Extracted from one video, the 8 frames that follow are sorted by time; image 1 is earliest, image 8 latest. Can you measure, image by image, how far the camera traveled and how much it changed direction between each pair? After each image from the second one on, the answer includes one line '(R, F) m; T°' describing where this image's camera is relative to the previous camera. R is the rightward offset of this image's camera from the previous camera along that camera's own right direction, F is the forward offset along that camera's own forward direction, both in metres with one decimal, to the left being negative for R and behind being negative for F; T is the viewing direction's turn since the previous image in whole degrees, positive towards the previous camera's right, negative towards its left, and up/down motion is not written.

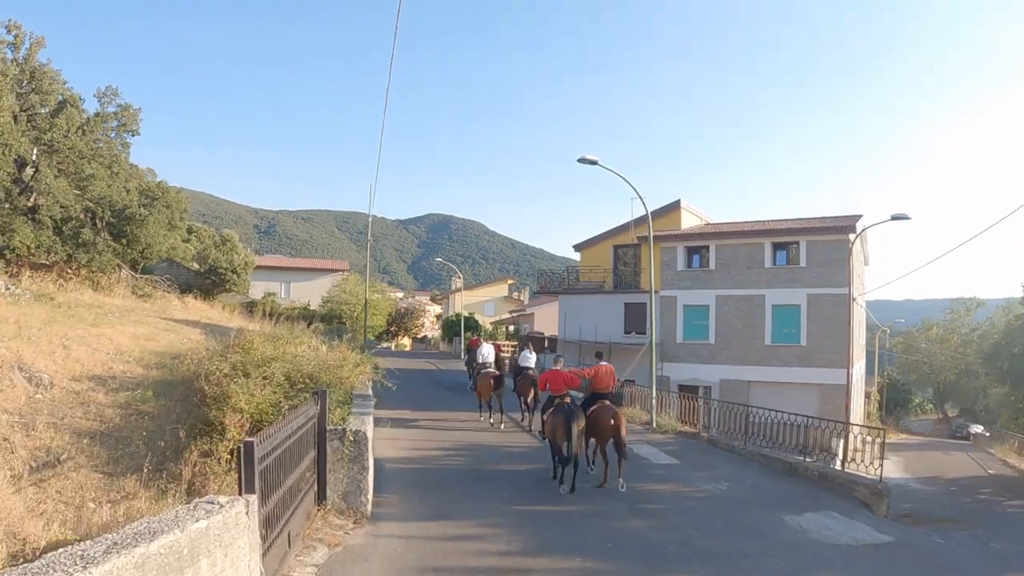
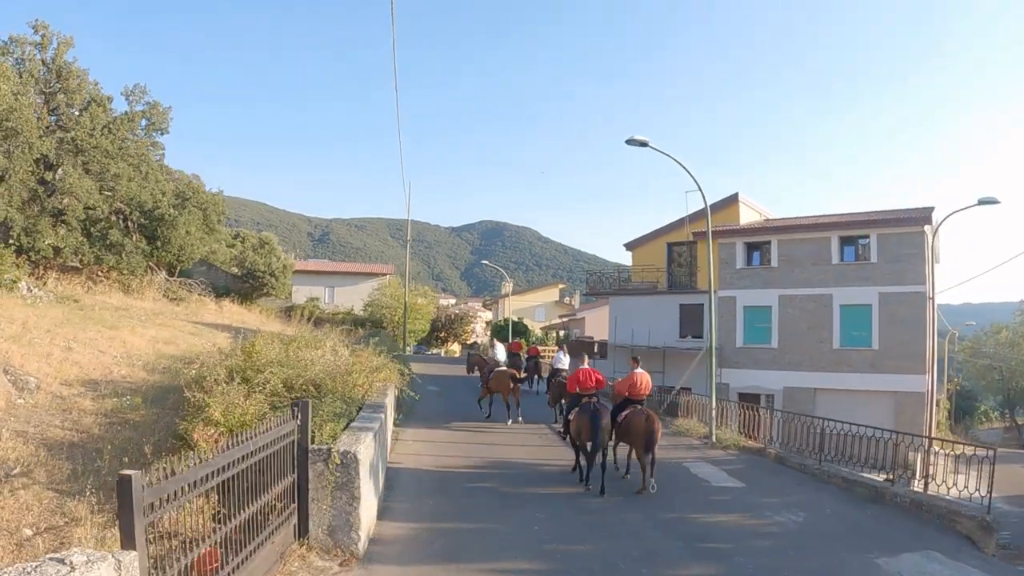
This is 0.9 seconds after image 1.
(+0.4, +2.4) m; -4°
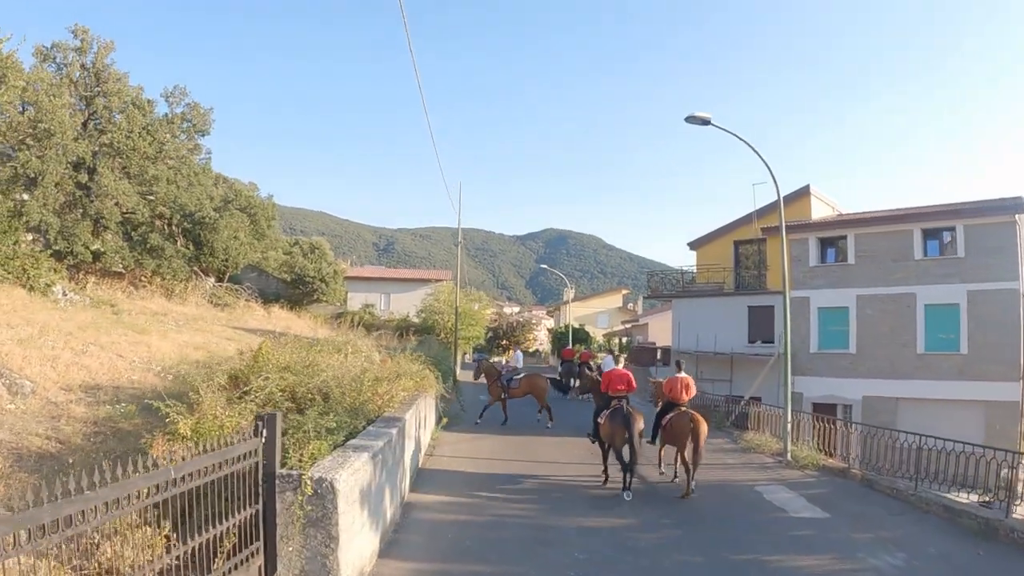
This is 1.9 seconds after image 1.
(+0.5, +2.2) m; -5°
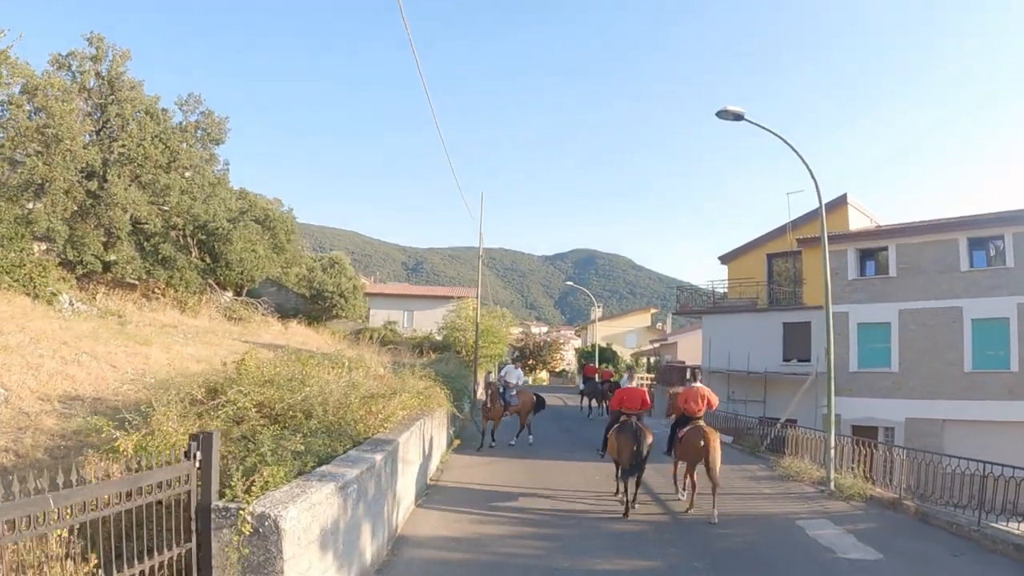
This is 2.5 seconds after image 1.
(+0.3, +1.4) m; -2°
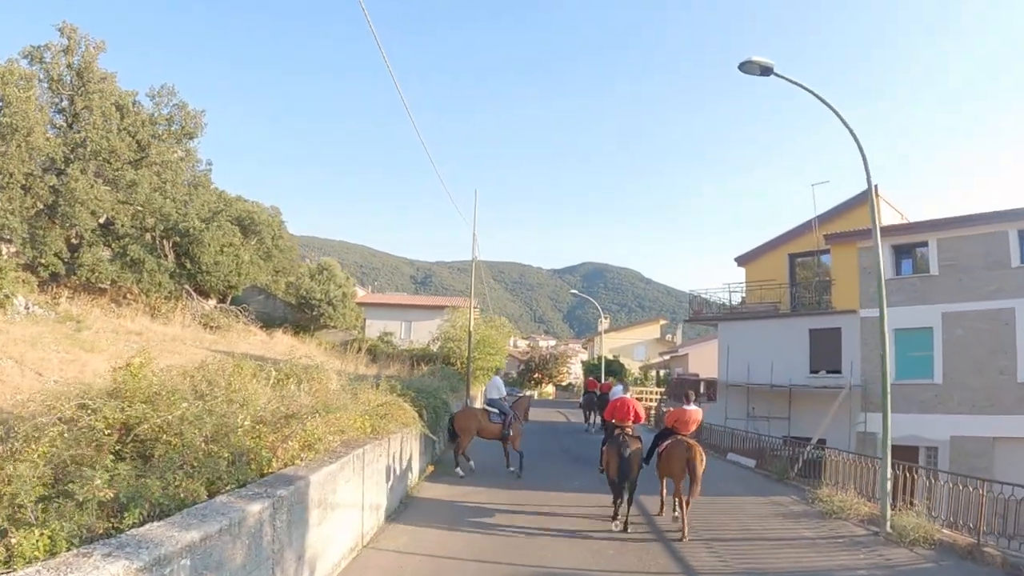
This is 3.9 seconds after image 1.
(+0.5, +2.6) m; -1°
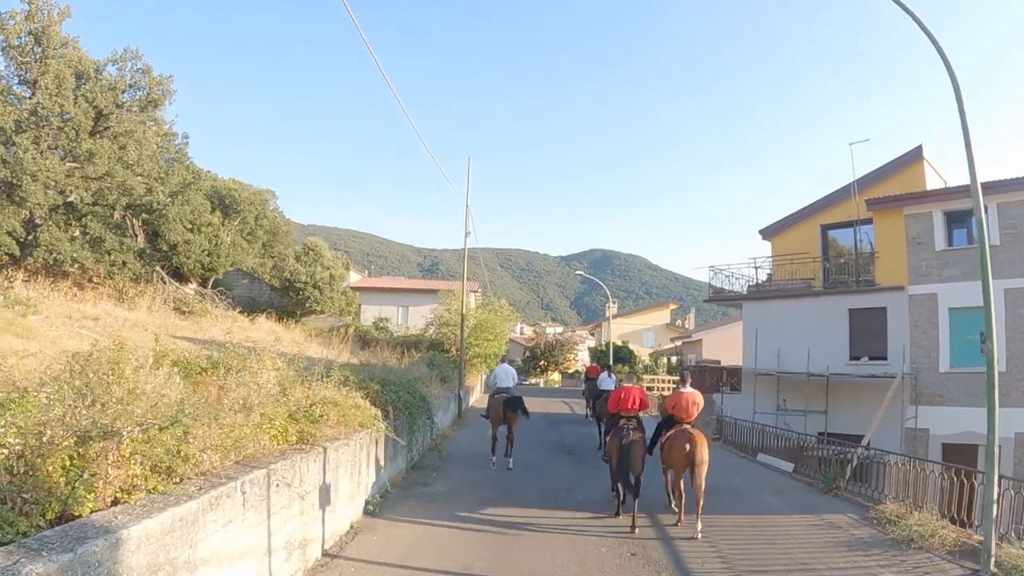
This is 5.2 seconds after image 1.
(+0.3, +2.7) m; -1°
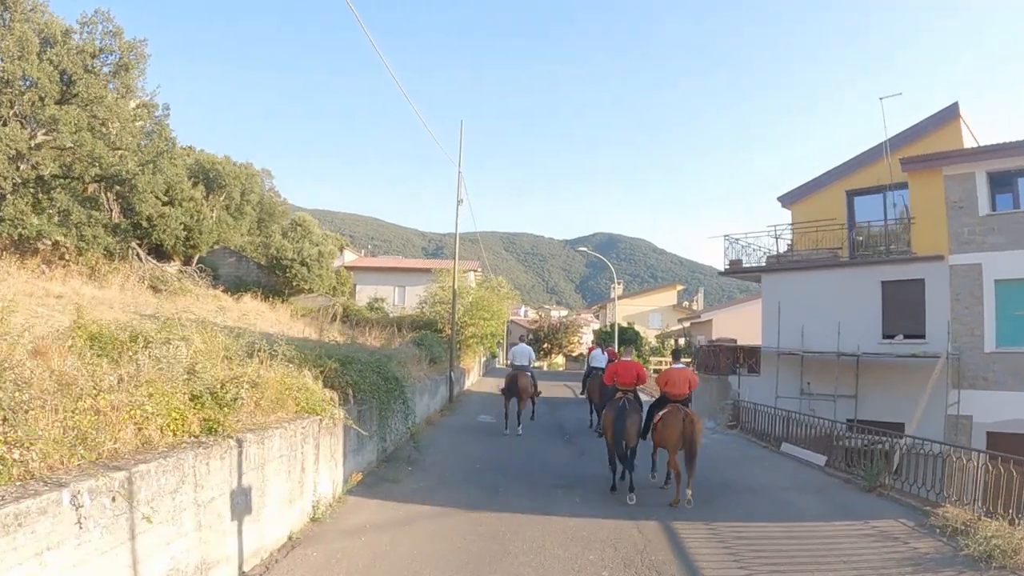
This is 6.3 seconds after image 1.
(+0.3, +1.9) m; 0°
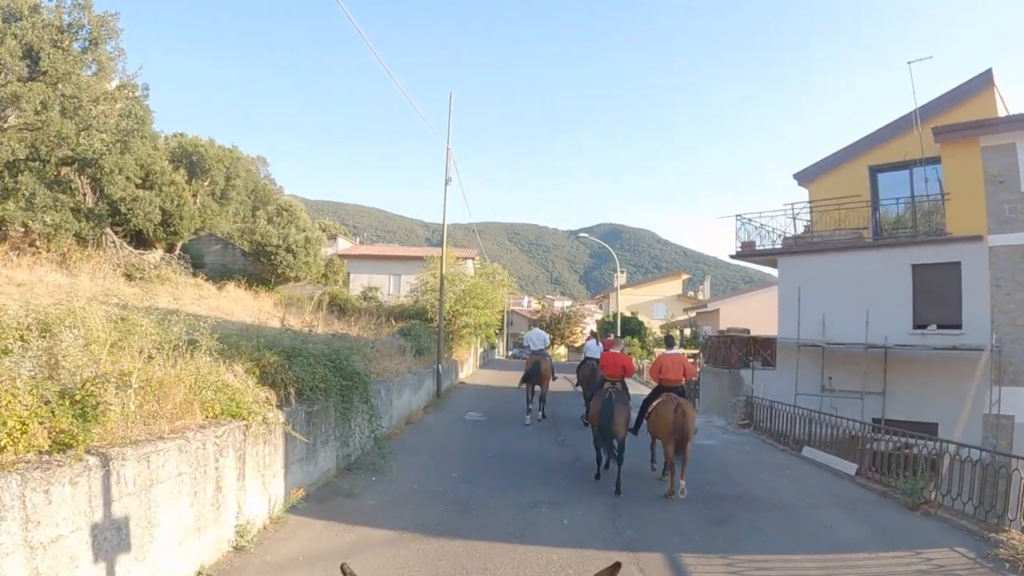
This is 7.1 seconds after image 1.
(+0.3, +1.6) m; 0°
